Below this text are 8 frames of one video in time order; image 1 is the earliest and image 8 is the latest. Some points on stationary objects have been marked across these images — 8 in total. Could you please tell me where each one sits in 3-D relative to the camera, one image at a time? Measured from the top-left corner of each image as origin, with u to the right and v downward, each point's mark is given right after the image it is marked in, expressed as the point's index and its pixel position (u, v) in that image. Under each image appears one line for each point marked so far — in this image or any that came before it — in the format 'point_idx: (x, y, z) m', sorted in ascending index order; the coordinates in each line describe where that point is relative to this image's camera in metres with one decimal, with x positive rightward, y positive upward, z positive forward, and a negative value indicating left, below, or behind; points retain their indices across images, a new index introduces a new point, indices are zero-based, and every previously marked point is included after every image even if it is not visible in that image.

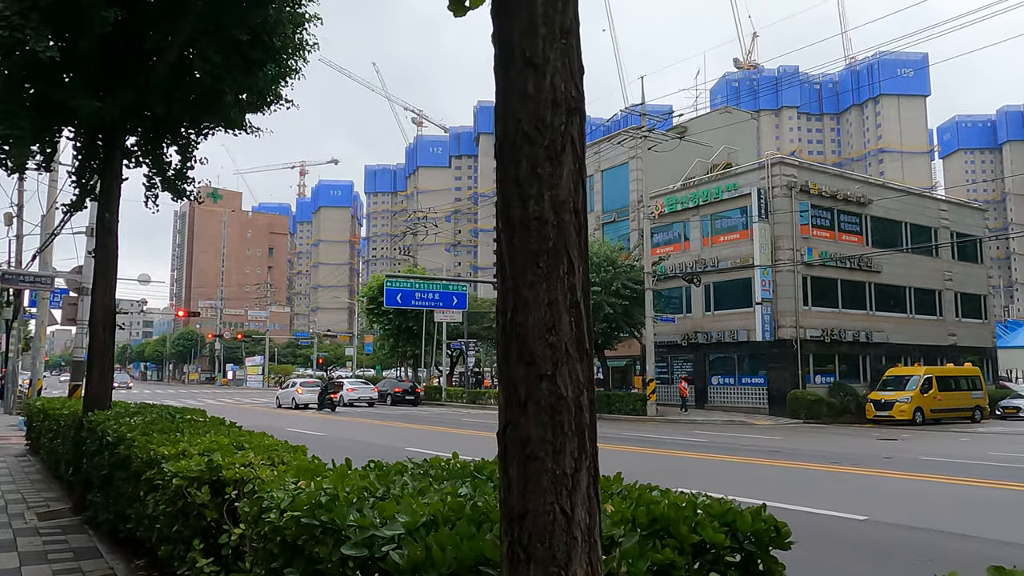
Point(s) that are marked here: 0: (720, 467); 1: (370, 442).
0: (+4.3, -3.7, +15.9) m
1: (-3.7, -3.9, +19.4) m
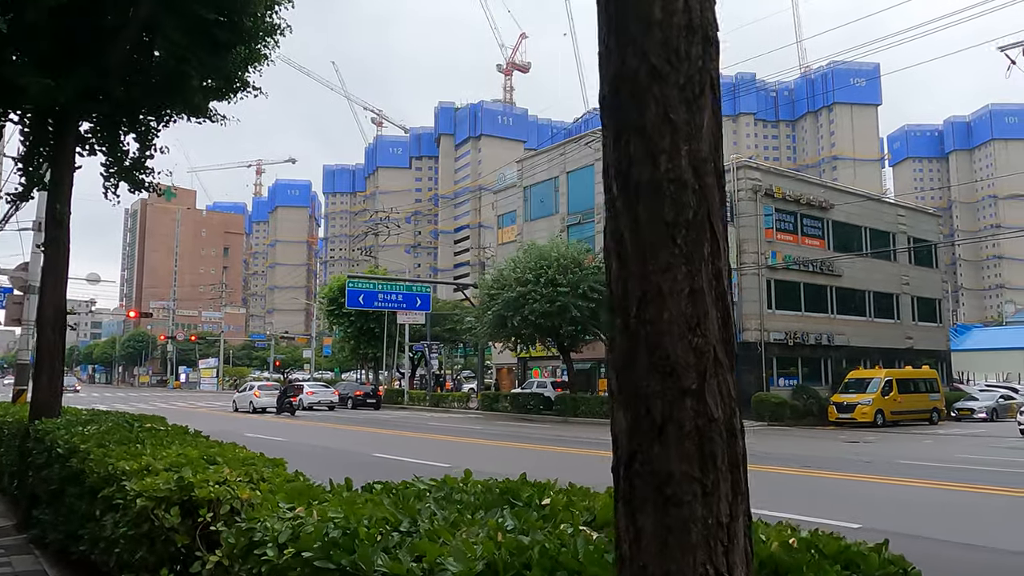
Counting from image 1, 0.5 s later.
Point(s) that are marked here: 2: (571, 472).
0: (+3.7, -3.7, +15.7) m
1: (-4.4, -3.9, +18.7) m
2: (+1.1, -3.6, +15.1) m
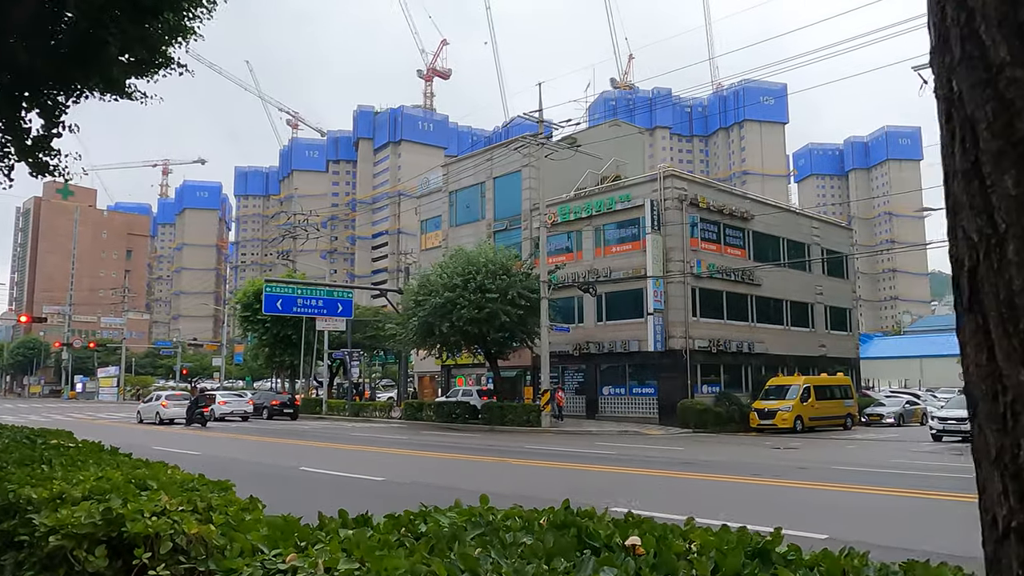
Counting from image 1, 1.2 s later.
0: (+2.4, -3.8, +15.4) m
1: (-6.0, -4.0, +17.5) m
2: (-0.1, -3.7, +14.5) m
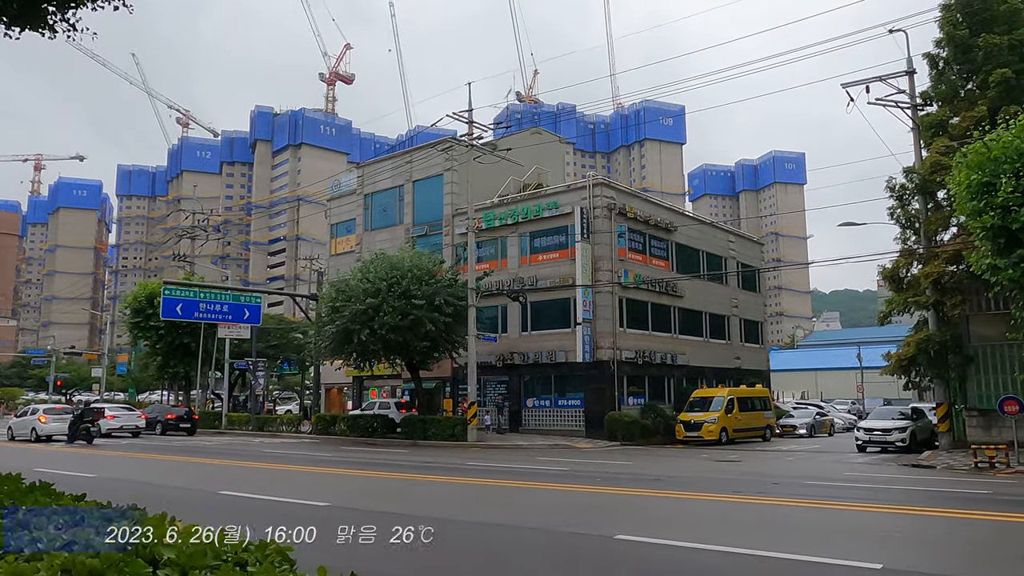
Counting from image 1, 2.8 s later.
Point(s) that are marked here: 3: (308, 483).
0: (+1.6, -3.9, +14.3) m
1: (-7.0, -3.9, +15.2) m
2: (-0.8, -3.7, +13.1) m
3: (-4.2, -4.0, +15.8) m
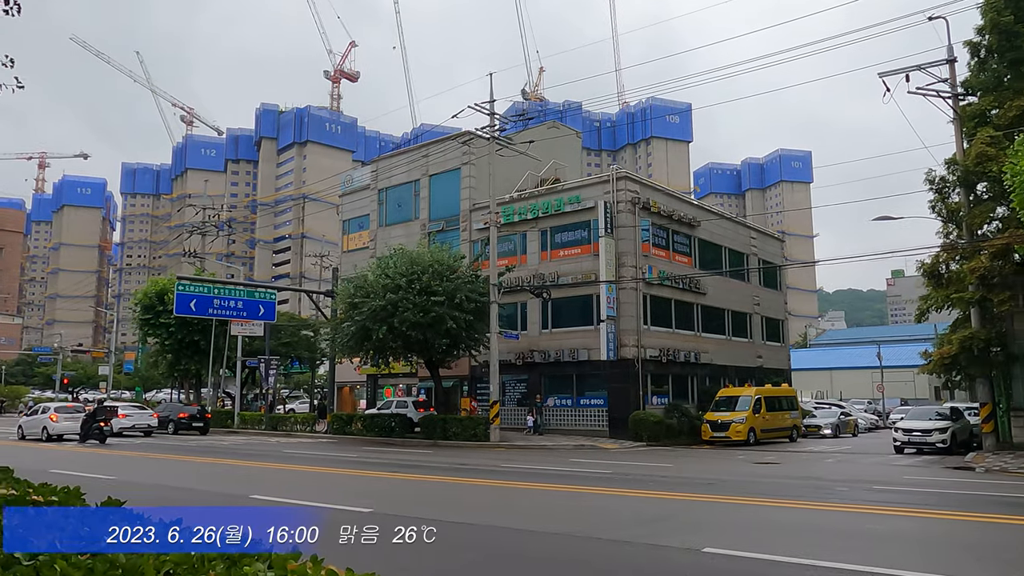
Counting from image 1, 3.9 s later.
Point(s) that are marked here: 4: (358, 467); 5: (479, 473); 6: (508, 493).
0: (+2.4, -3.7, +13.5) m
1: (-6.2, -3.8, +14.4) m
2: (0.0, -3.6, +12.3) m
3: (-3.4, -3.9, +15.0) m
4: (-3.8, -4.4, +18.9) m
5: (-0.7, -4.3, +17.8) m
6: (0.0, -3.8, +13.9) m
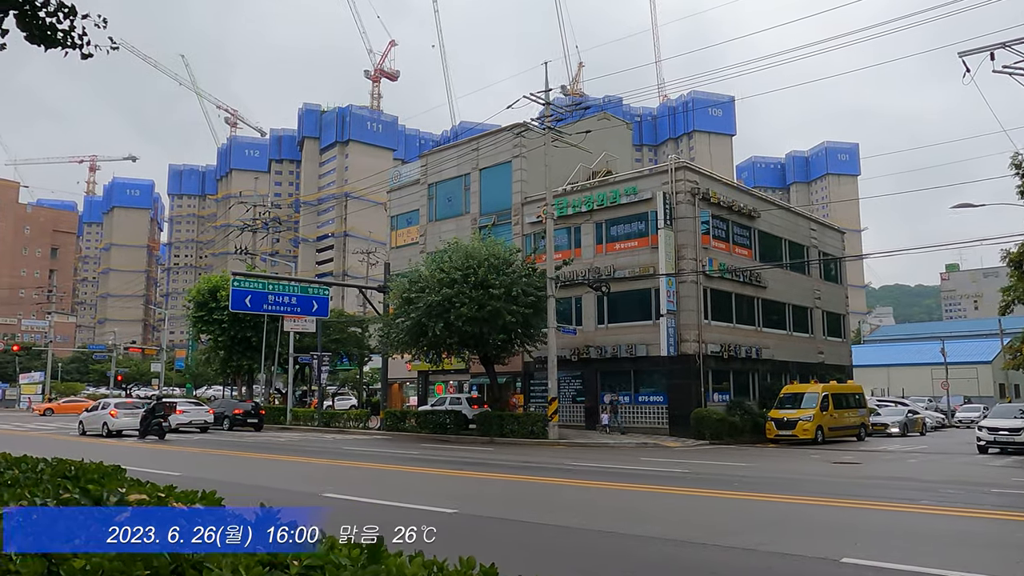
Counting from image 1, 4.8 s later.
0: (+3.8, -3.6, +12.7) m
1: (-4.8, -3.6, +14.1) m
2: (+1.4, -3.4, +11.6) m
3: (-1.9, -3.7, +14.5) m
4: (-2.1, -4.3, +18.4) m
5: (+0.9, -4.1, +17.2) m
6: (+1.4, -3.6, +13.3) m
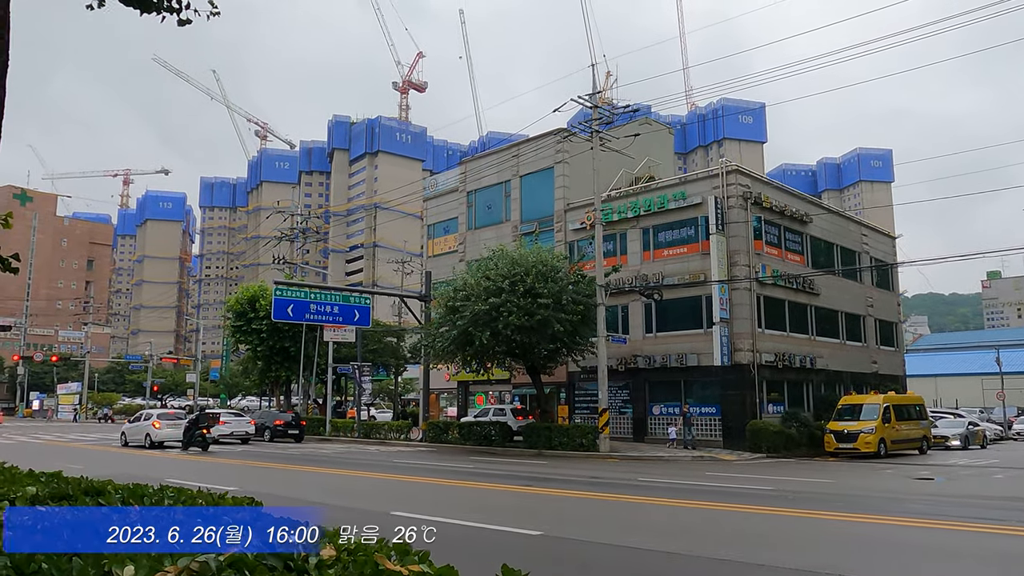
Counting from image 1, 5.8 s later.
0: (+5.0, -3.6, +11.7) m
1: (-3.5, -3.7, +13.4) m
2: (+2.6, -3.5, +10.8) m
3: (-0.6, -3.8, +13.7) m
4: (-0.7, -4.4, +17.6) m
5: (+2.3, -4.3, +16.3) m
6: (+2.6, -3.7, +12.4) m
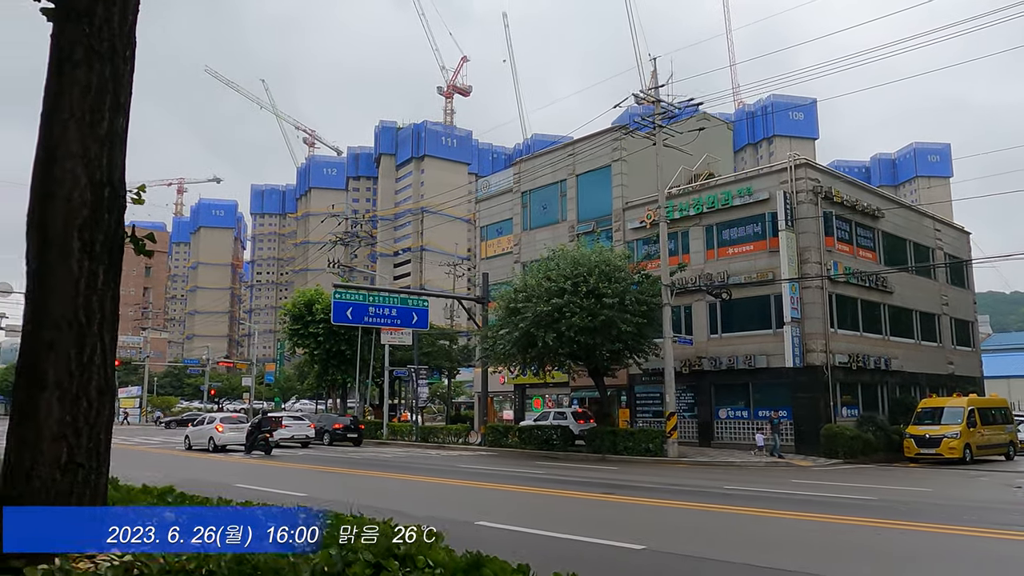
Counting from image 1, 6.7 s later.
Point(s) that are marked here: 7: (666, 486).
0: (+6.3, -3.5, +10.8) m
1: (-2.1, -3.7, +12.9) m
2: (+3.8, -3.4, +10.0) m
3: (+0.8, -3.8, +13.1) m
4: (+1.0, -4.4, +17.0) m
5: (+3.9, -4.2, +15.5) m
6: (+4.0, -3.6, +11.6) m
7: (+3.5, -4.6, +17.6) m
